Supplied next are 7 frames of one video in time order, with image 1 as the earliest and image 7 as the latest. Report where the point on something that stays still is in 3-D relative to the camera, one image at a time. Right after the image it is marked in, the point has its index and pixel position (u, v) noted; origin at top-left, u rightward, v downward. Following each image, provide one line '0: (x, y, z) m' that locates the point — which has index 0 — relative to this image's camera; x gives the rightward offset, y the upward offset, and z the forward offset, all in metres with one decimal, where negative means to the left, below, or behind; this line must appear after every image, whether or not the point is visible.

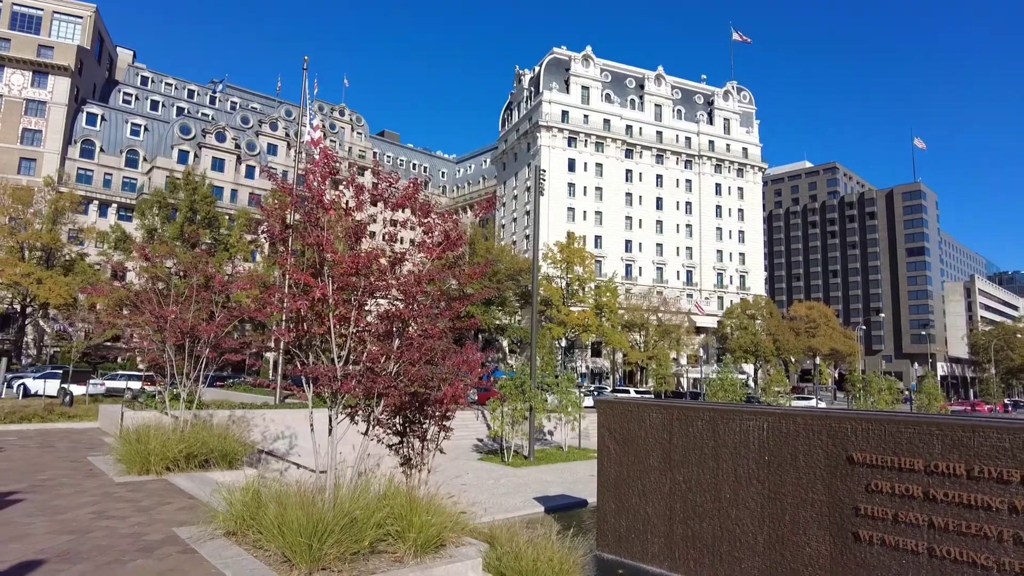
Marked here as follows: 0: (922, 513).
0: (+5.0, -2.7, +7.9) m
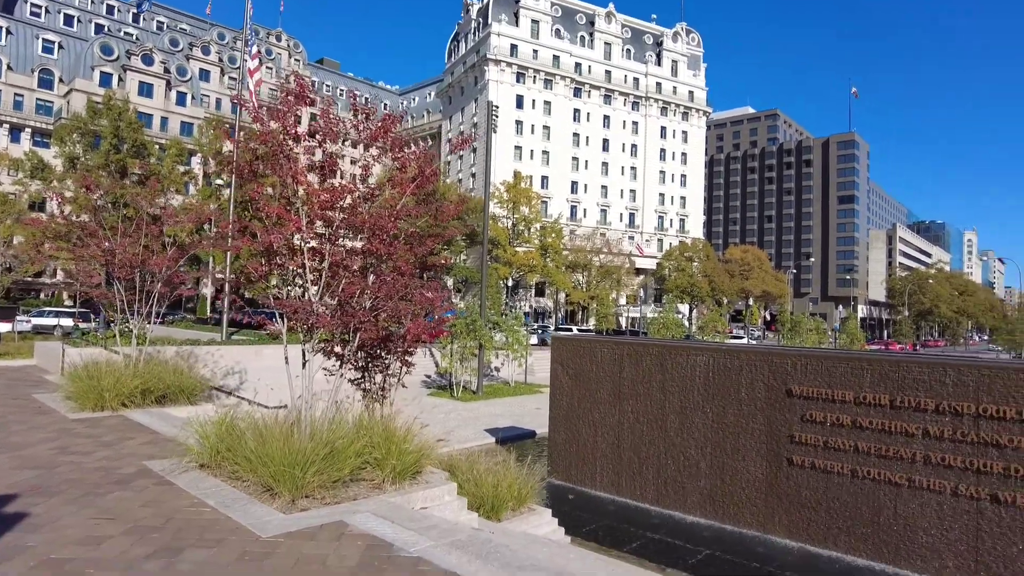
0: (+4.5, -2.0, +8.6) m
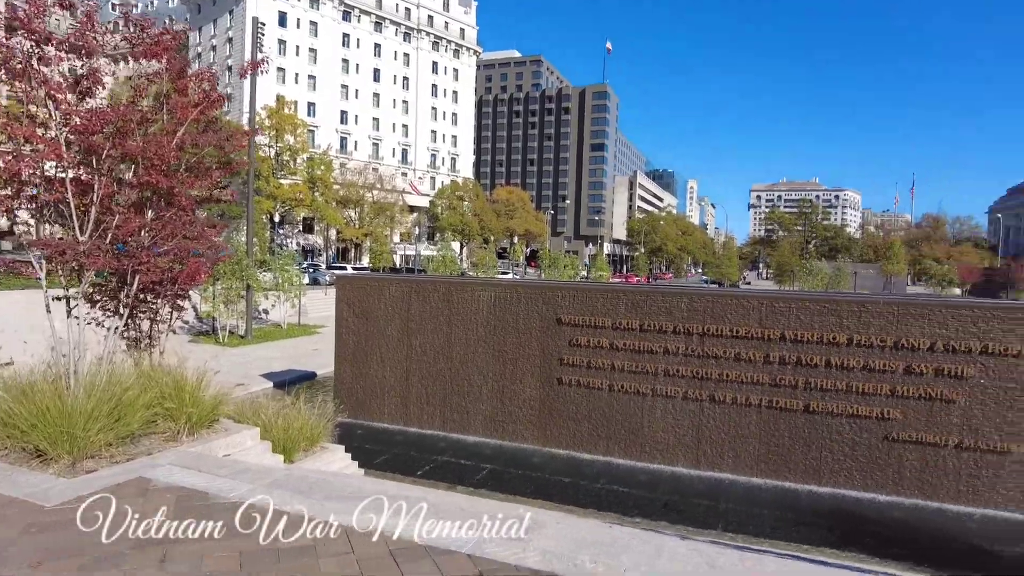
0: (+1.5, -1.1, +10.1) m
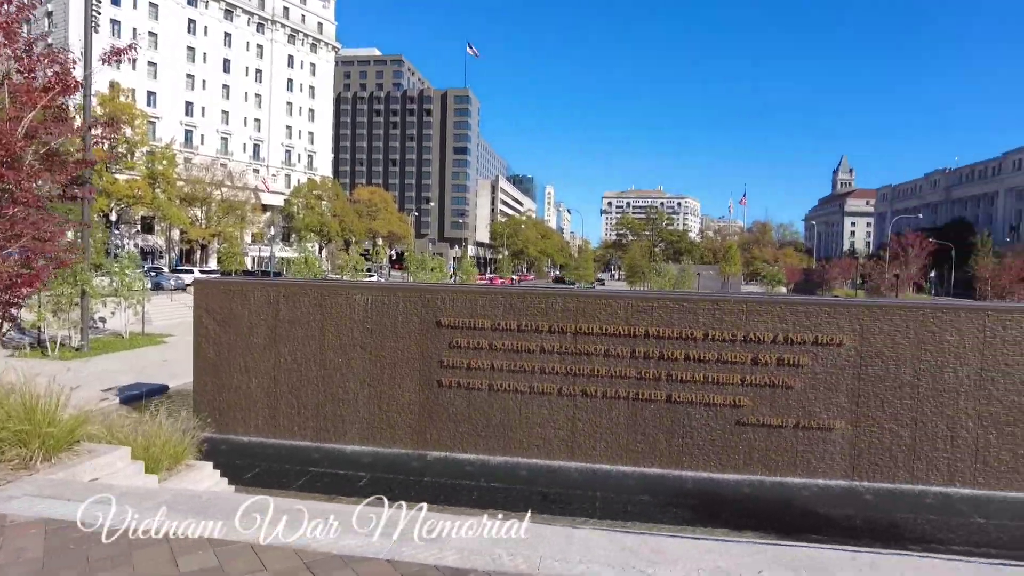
0: (-0.4, -1.1, +10.2) m
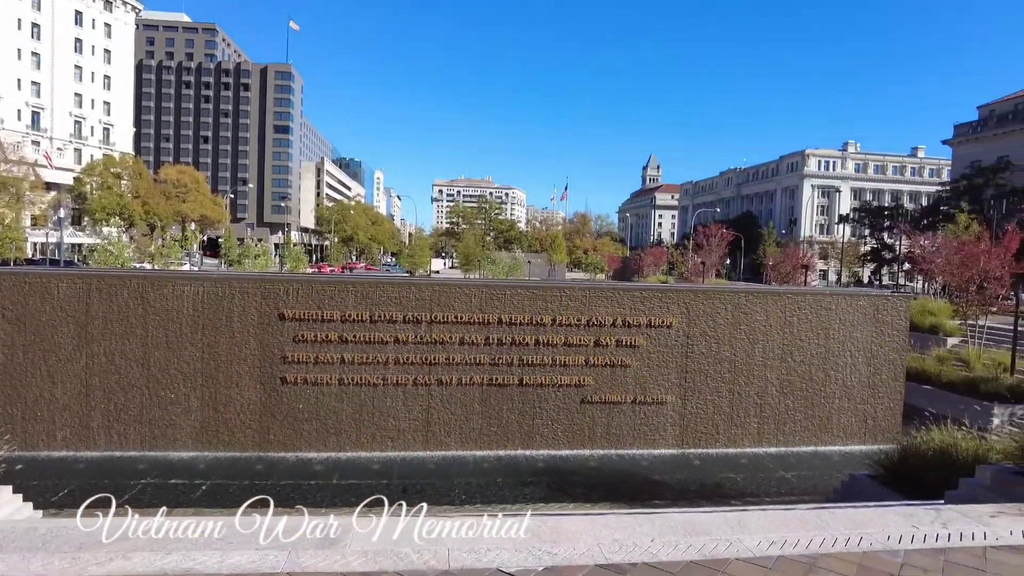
0: (-2.7, -1.0, +9.8) m
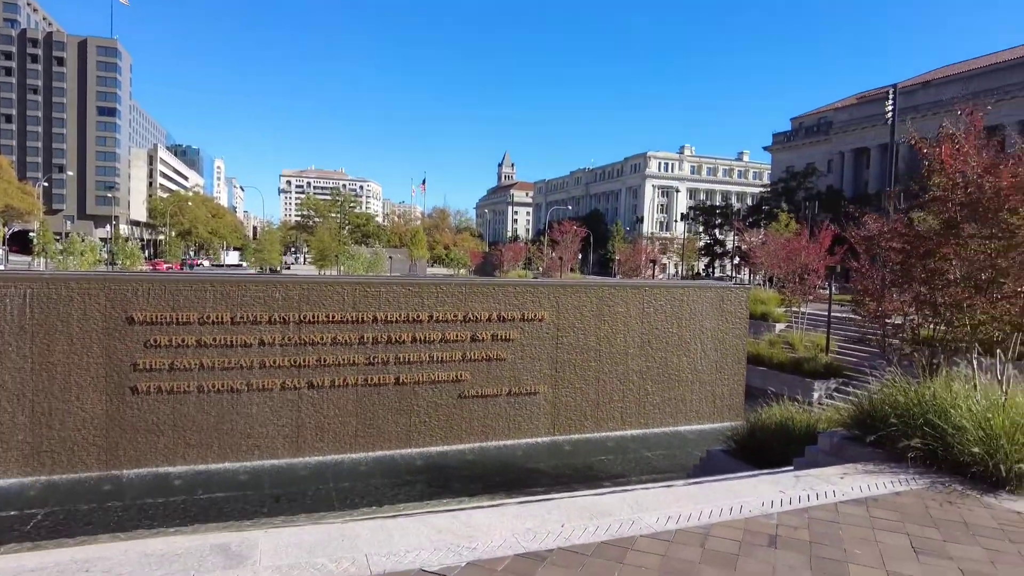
0: (-4.5, -1.0, +9.1) m
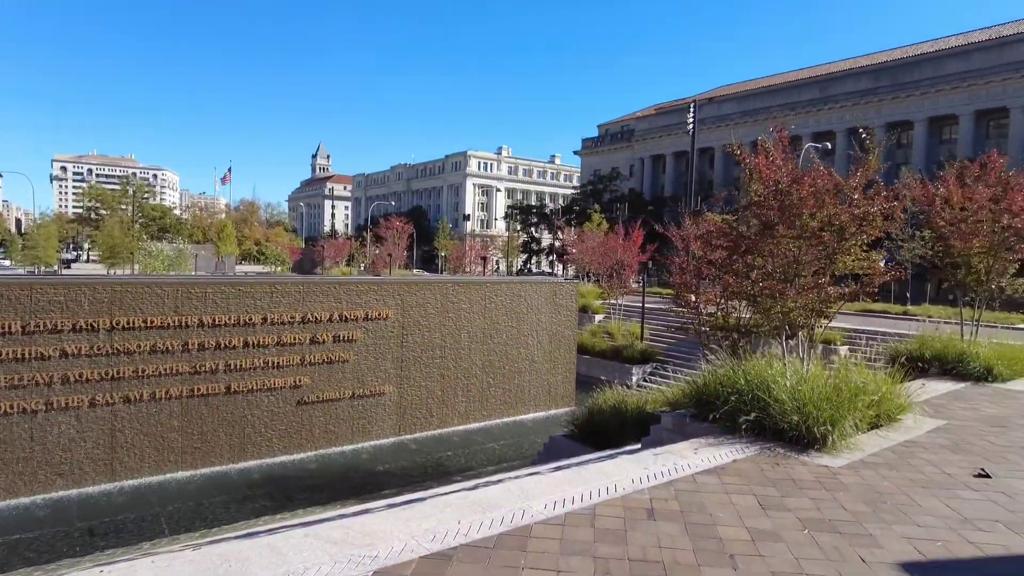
0: (-6.4, -1.0, +7.6) m
